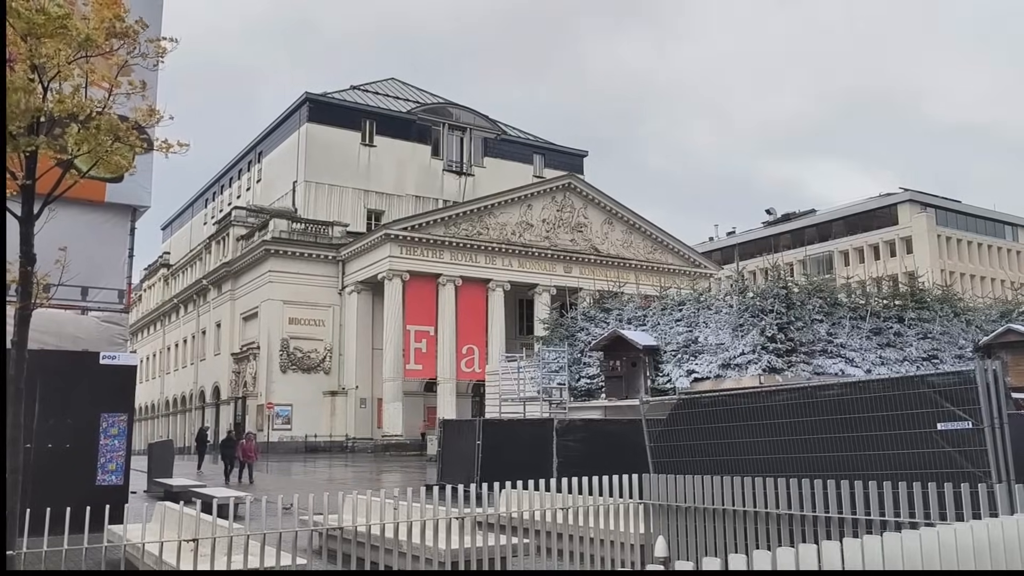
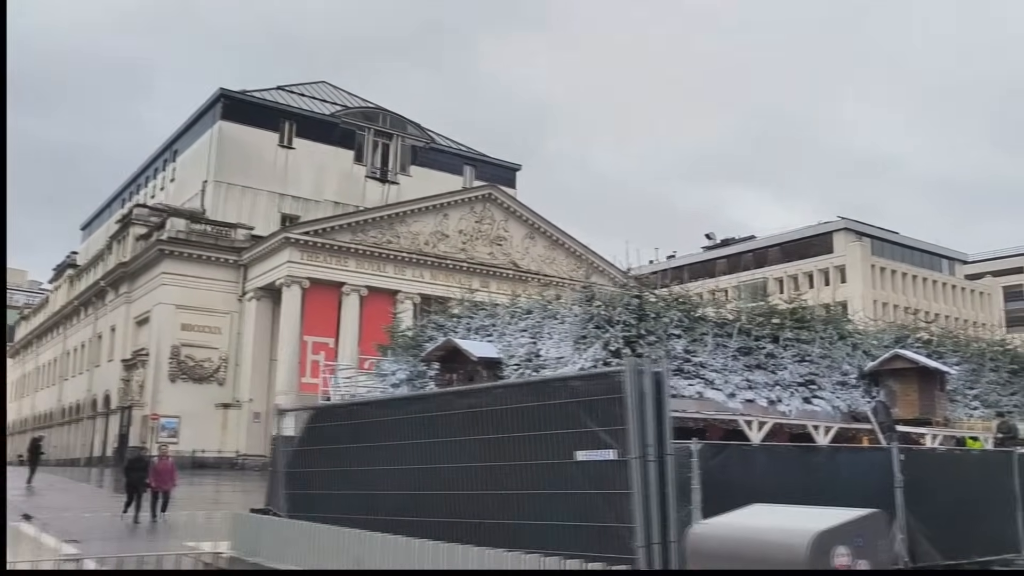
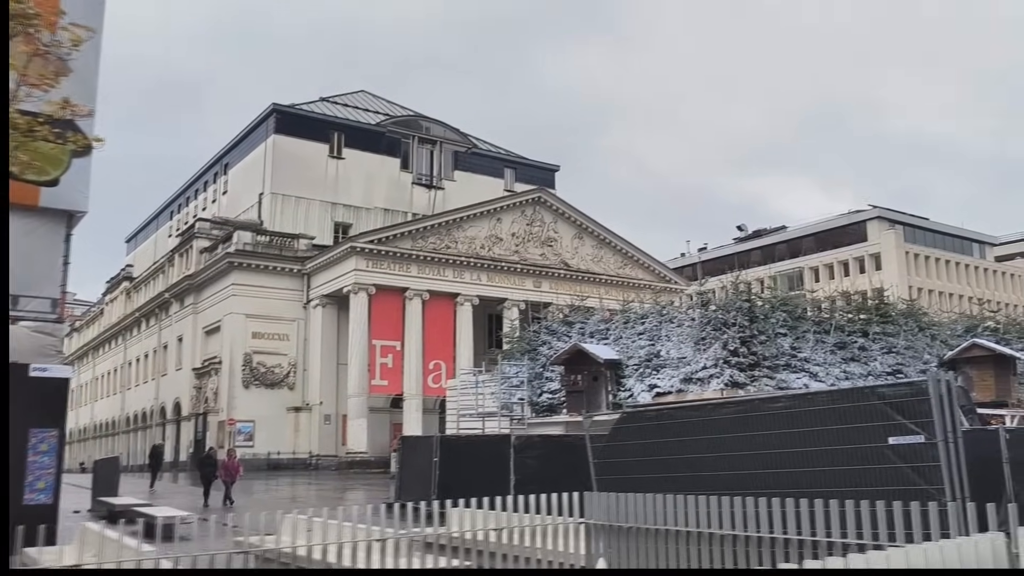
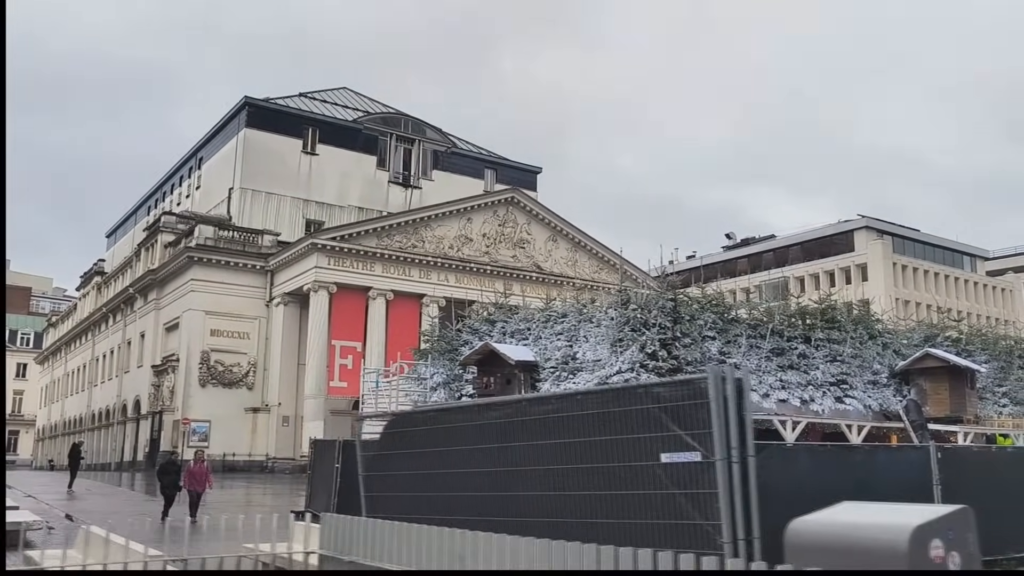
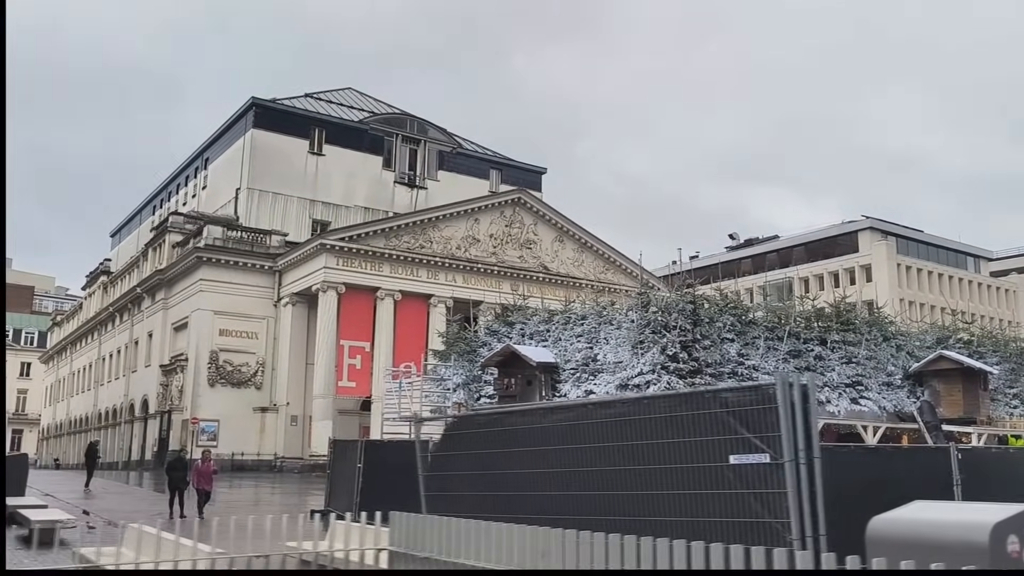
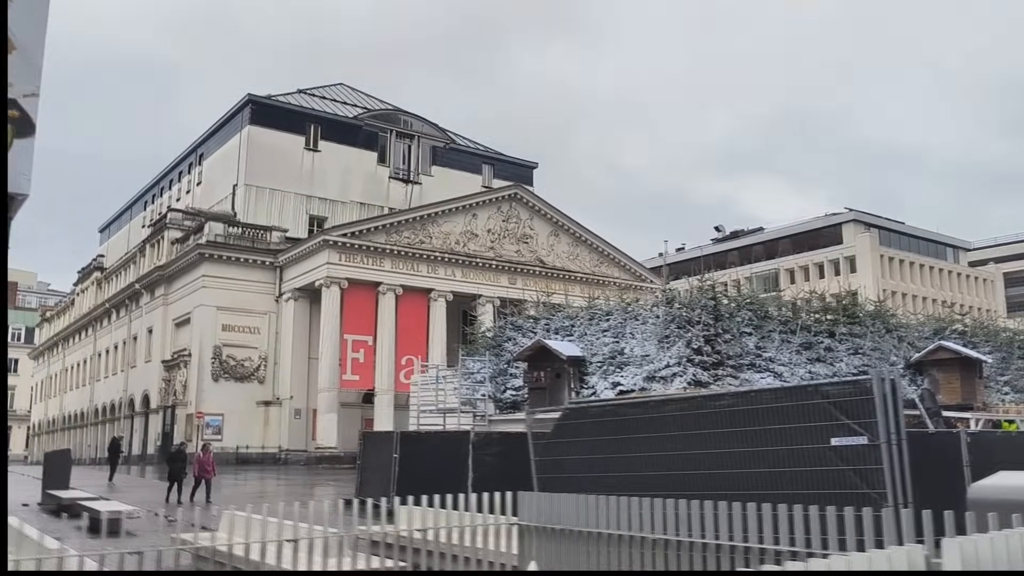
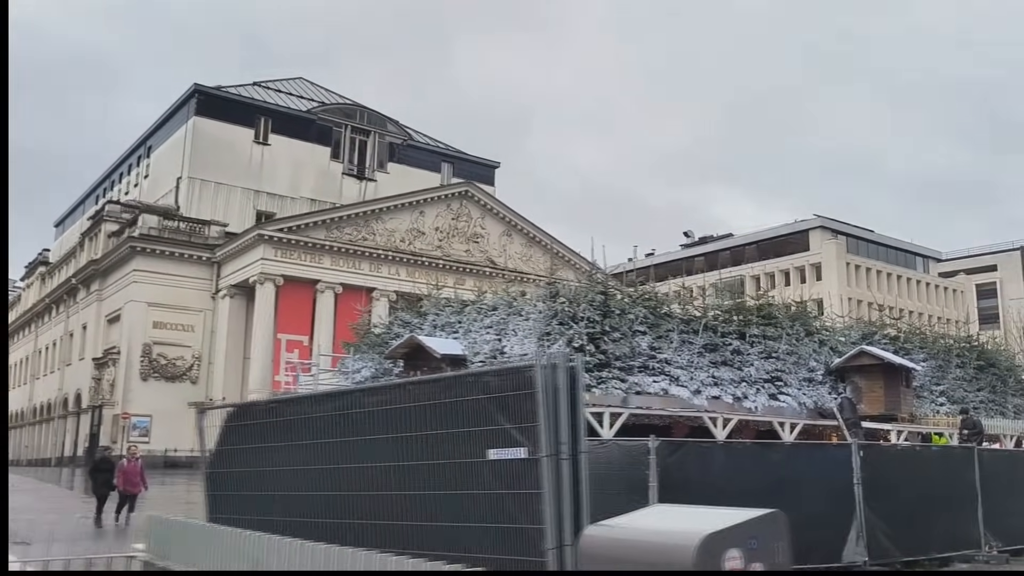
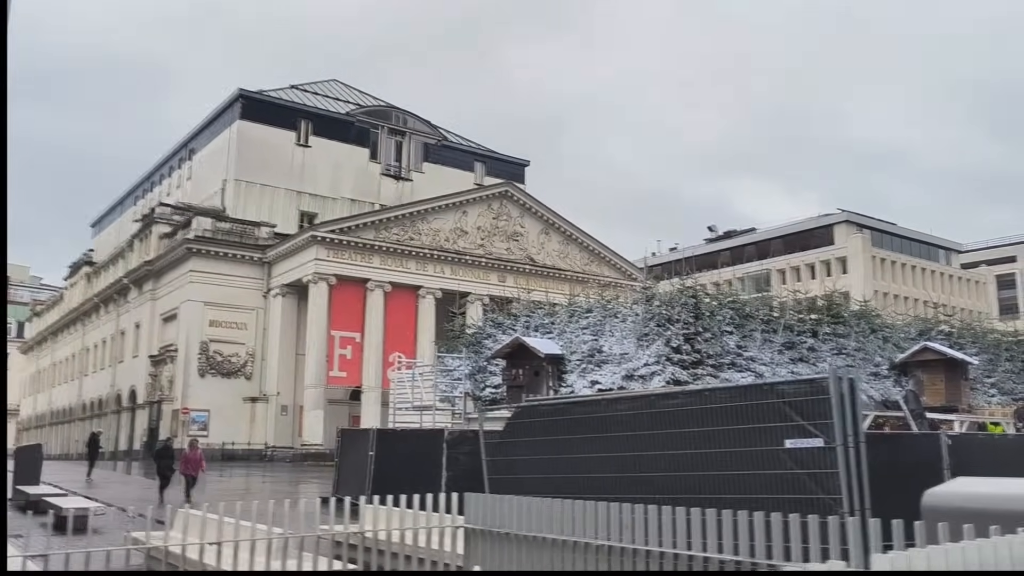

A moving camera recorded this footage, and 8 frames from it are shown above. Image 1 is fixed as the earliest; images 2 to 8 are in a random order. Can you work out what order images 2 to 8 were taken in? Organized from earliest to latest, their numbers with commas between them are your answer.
3, 6, 8, 5, 4, 2, 7
